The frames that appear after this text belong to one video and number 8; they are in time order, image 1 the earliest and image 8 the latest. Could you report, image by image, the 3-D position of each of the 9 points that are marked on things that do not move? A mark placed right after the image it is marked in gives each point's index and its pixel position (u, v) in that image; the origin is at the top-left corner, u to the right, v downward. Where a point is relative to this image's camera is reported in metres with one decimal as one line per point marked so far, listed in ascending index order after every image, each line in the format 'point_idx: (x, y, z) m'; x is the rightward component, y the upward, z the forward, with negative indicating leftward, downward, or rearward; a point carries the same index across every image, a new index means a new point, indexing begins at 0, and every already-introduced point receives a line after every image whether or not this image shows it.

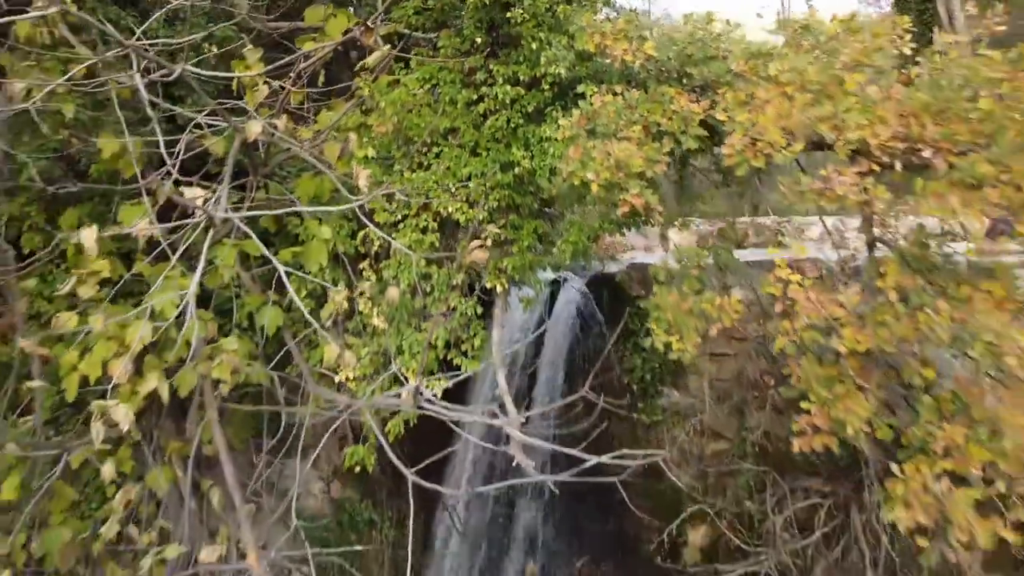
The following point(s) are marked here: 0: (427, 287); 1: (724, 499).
0: (-0.2, +0.1, +2.1) m
1: (+0.6, -0.6, +2.2) m
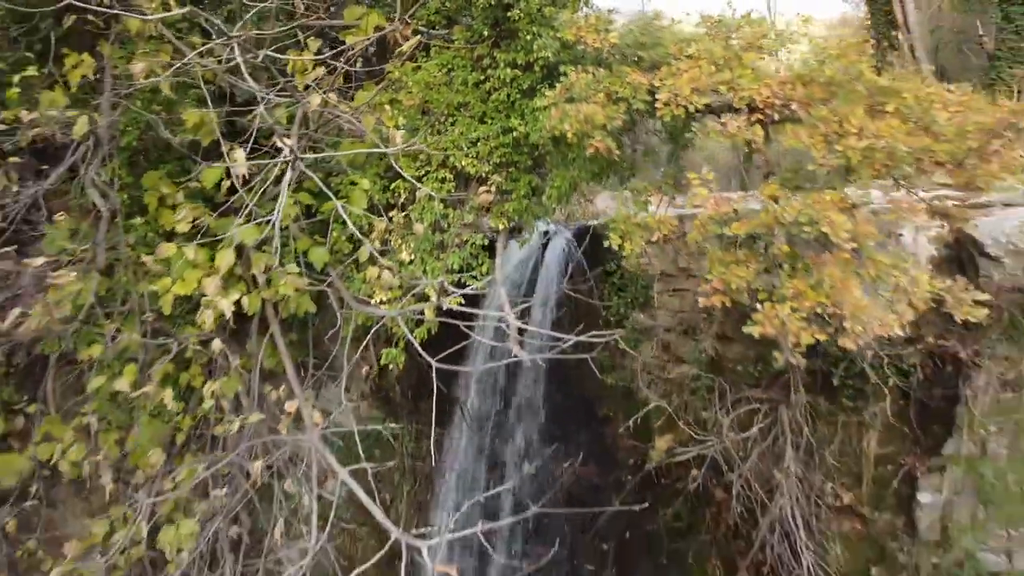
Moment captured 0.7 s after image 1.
0: (-0.2, +0.2, +2.6) m
1: (+0.6, -0.4, +2.7) m
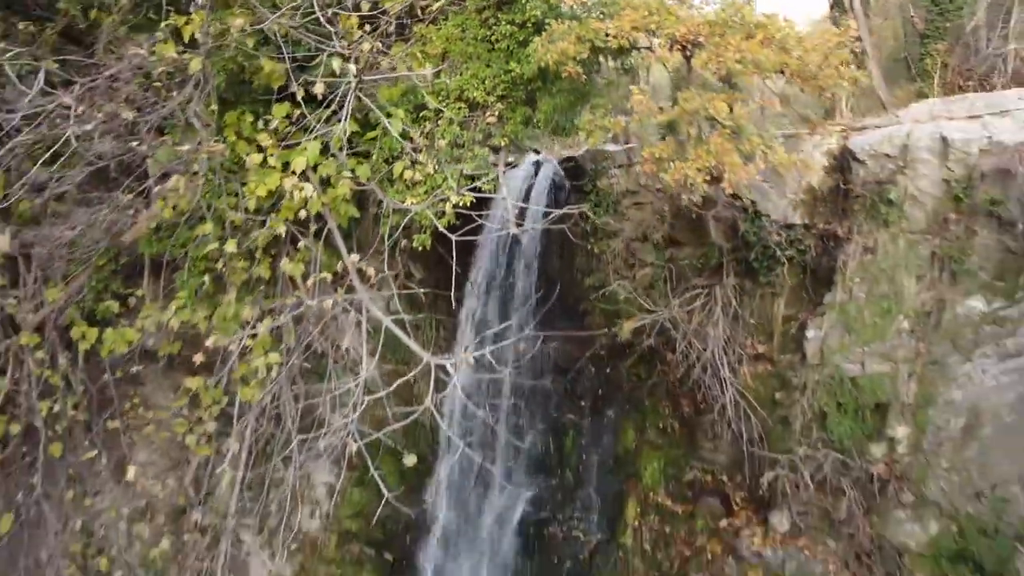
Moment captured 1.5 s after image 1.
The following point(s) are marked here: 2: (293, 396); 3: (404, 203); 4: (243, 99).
0: (-0.2, +0.6, +3.5) m
1: (+0.5, -0.1, +3.6) m
2: (-1.0, -0.5, +3.8) m
3: (-0.4, +0.4, +3.5) m
4: (-1.1, +0.8, +3.6) m
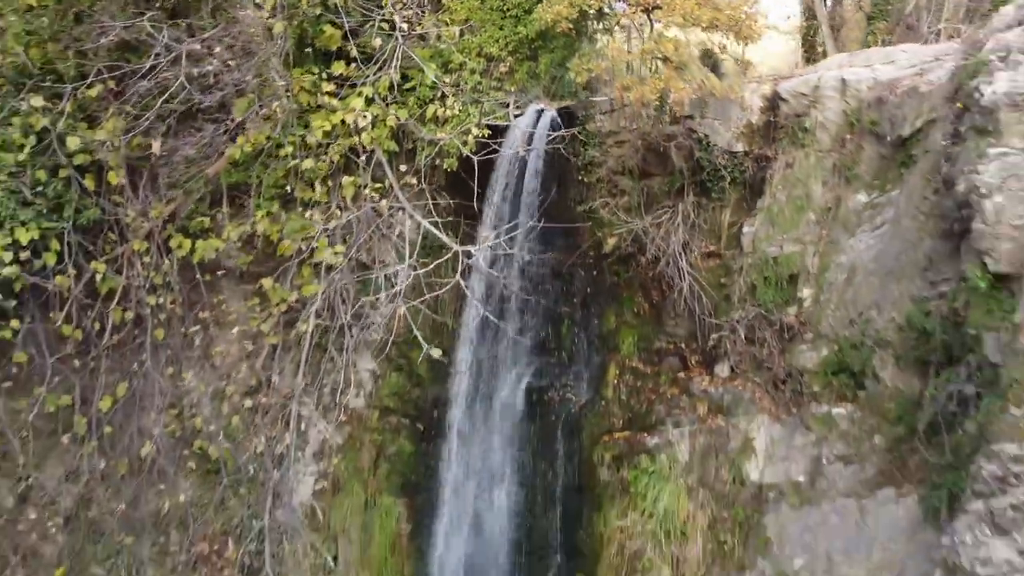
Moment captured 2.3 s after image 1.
0: (-0.2, +1.0, +4.4) m
1: (+0.6, +0.4, +4.6) m
2: (-0.9, 0.0, +4.8) m
3: (-0.4, +0.8, +4.5) m
4: (-1.1, +1.2, +4.6) m
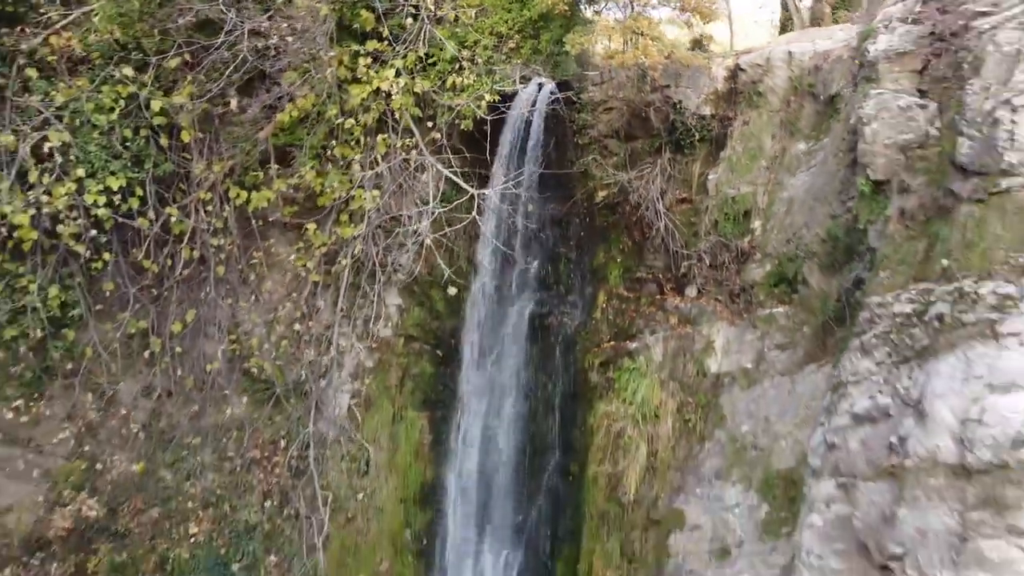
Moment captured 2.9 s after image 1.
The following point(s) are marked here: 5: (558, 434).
0: (-0.1, +1.4, +5.3) m
1: (+0.6, +0.7, +5.4) m
2: (-0.9, +0.3, +5.6) m
3: (-0.4, +1.2, +5.4) m
4: (-1.0, +1.6, +5.5) m
5: (+0.3, -0.9, +5.3) m
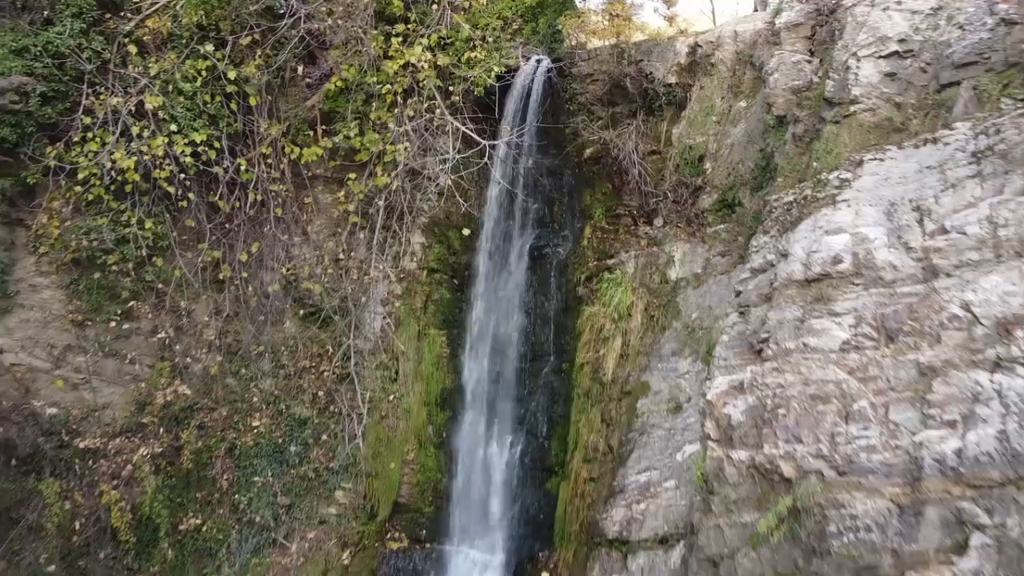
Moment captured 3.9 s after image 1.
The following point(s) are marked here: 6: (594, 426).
0: (-0.1, +1.9, +6.6) m
1: (+0.6, +1.2, +6.7) m
2: (-0.9, +0.8, +6.9) m
3: (-0.3, +1.6, +6.6) m
4: (-1.0, +2.1, +6.7) m
5: (+0.3, -0.4, +6.6) m
6: (+0.5, -0.9, +5.7) m
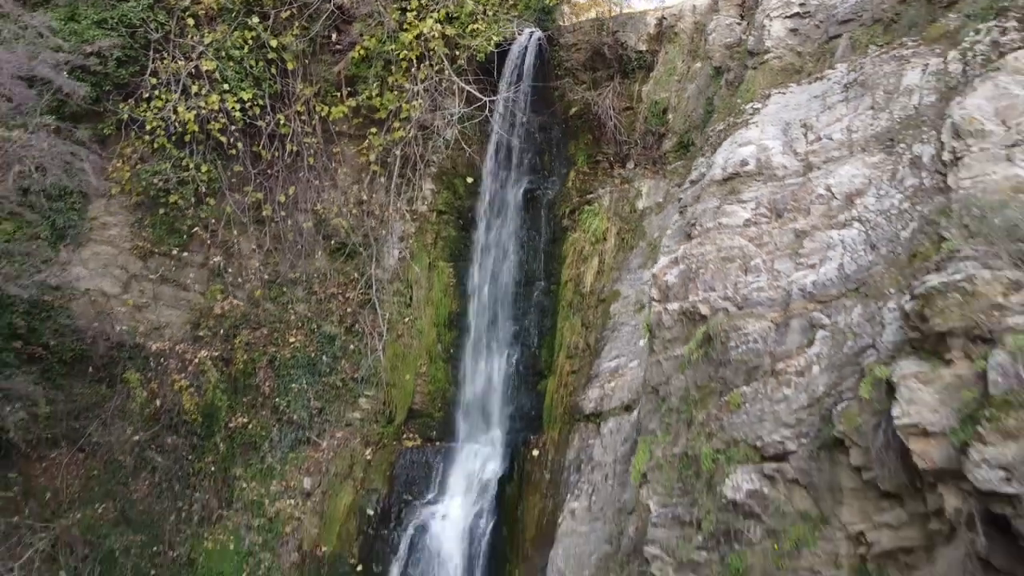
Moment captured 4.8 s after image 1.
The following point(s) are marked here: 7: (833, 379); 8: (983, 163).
0: (-0.1, +2.5, +7.8) m
1: (+0.6, +1.8, +7.9) m
2: (-0.9, +1.4, +8.1) m
3: (-0.4, +2.2, +7.8) m
4: (-1.0, +2.7, +7.9) m
5: (+0.3, +0.2, +7.8) m
6: (+0.5, -0.3, +6.9) m
7: (+1.3, -0.4, +3.6) m
8: (+1.8, +0.5, +3.3) m
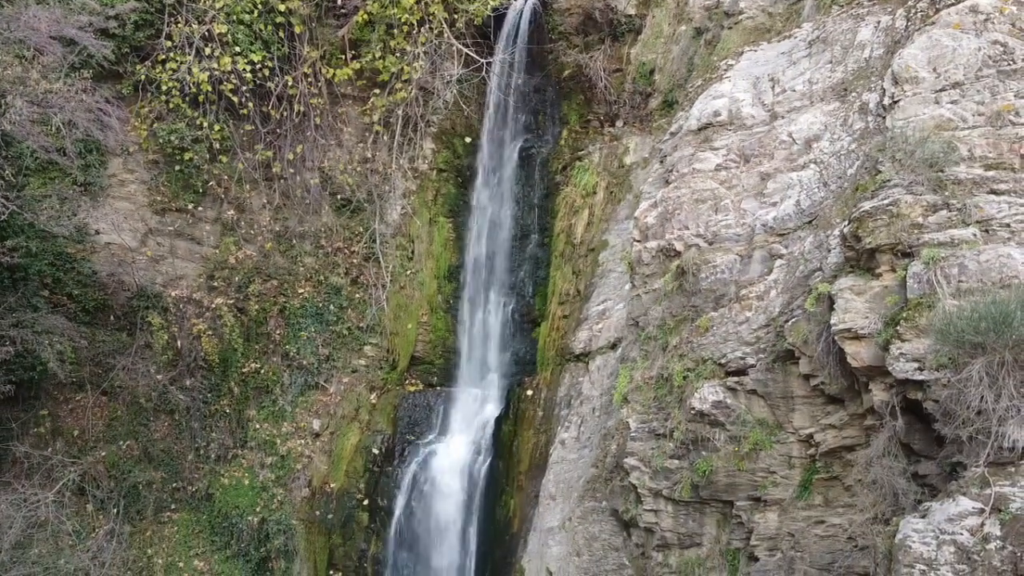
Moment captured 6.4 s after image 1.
0: (-0.2, +2.9, +8.2) m
1: (+0.6, +2.2, +8.3) m
2: (-0.9, +1.8, +8.5) m
3: (-0.4, +2.7, +8.2) m
4: (-1.1, +3.1, +8.3) m
5: (+0.2, +0.6, +8.3) m
6: (+0.5, +0.1, +7.4) m
7: (+1.3, -0.1, +4.1) m
8: (+1.8, +0.8, +3.8) m
